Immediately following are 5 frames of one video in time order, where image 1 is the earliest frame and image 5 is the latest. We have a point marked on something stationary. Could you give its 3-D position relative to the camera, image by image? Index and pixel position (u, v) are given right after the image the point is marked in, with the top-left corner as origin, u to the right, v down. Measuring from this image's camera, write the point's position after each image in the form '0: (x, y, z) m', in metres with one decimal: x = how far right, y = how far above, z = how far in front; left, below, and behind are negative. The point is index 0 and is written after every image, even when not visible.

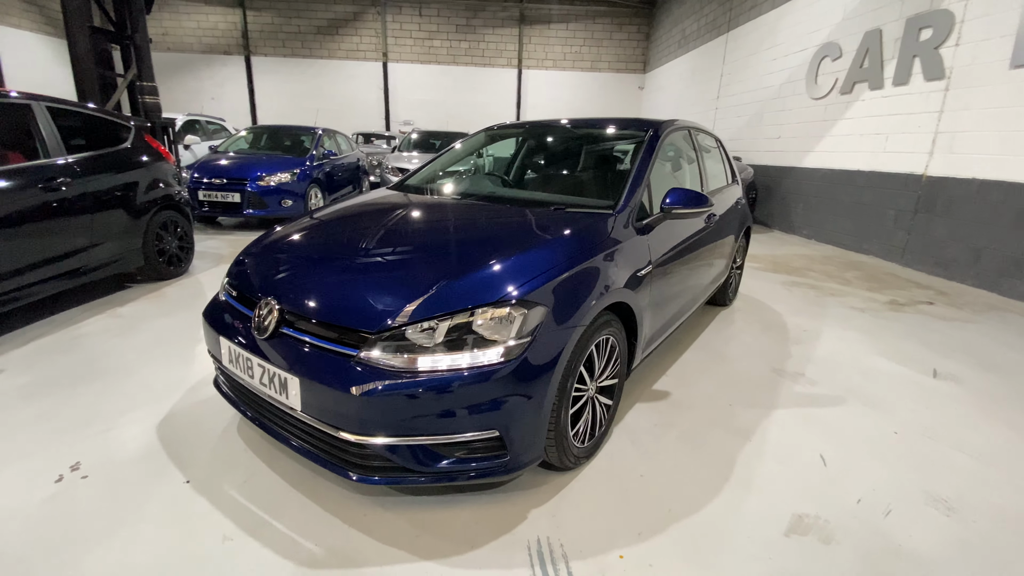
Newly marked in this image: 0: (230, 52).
0: (-7.8, +6.6, +13.4) m
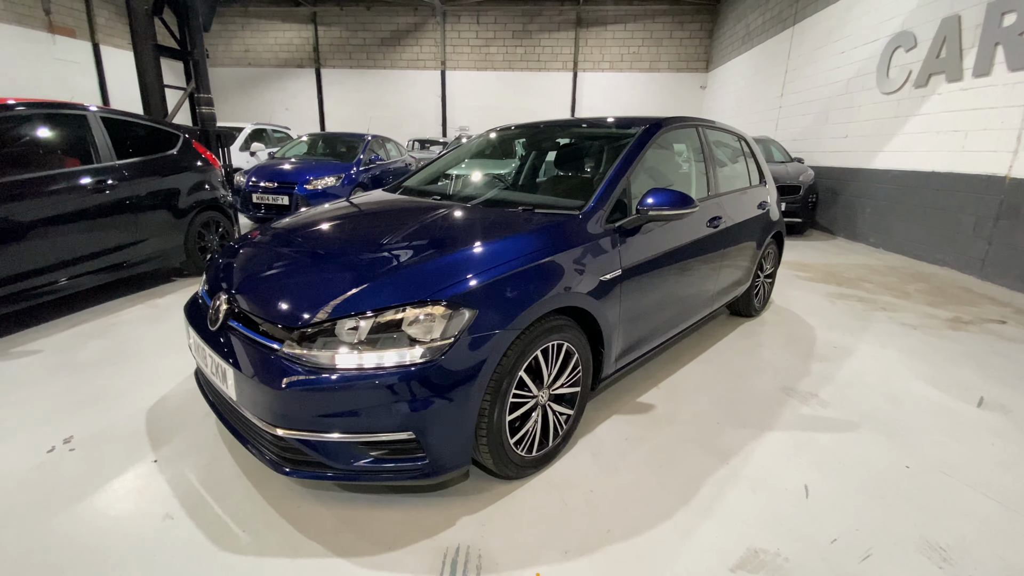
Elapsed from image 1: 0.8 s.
0: (-6.2, +6.6, +14.4) m
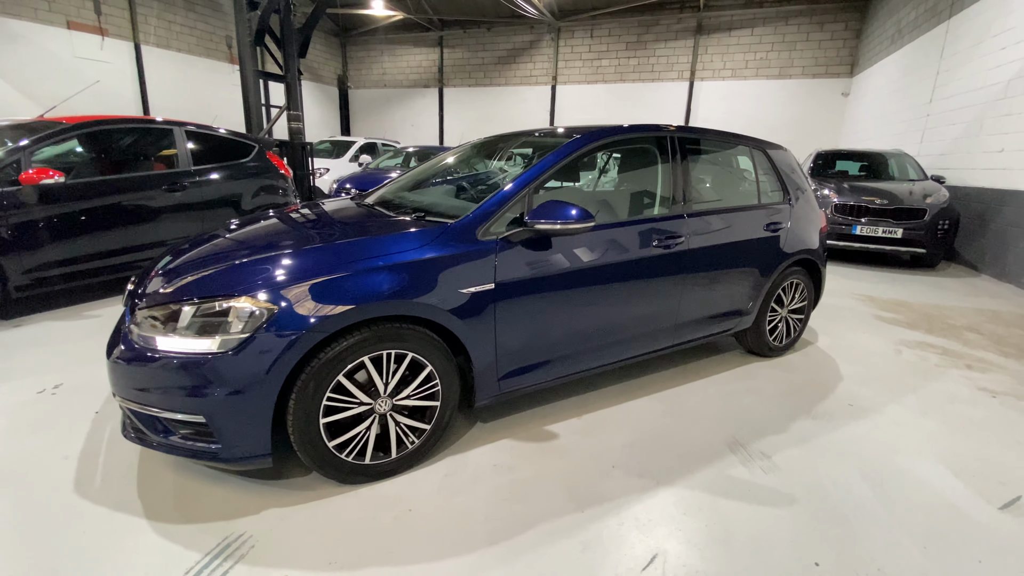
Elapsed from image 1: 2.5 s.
0: (-2.7, +6.6, +15.7) m
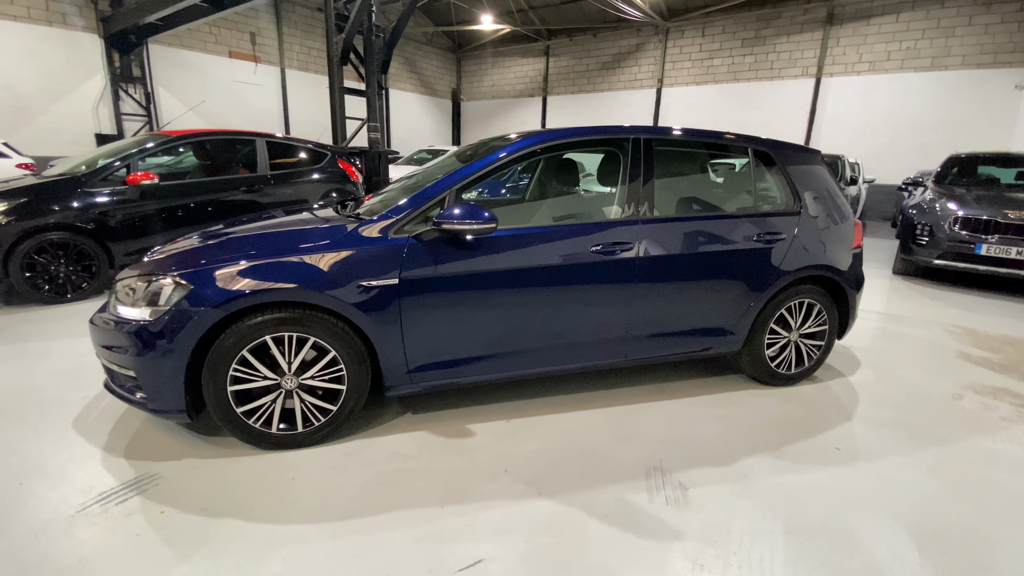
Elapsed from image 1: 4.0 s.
0: (+0.7, +6.5, +16.1) m
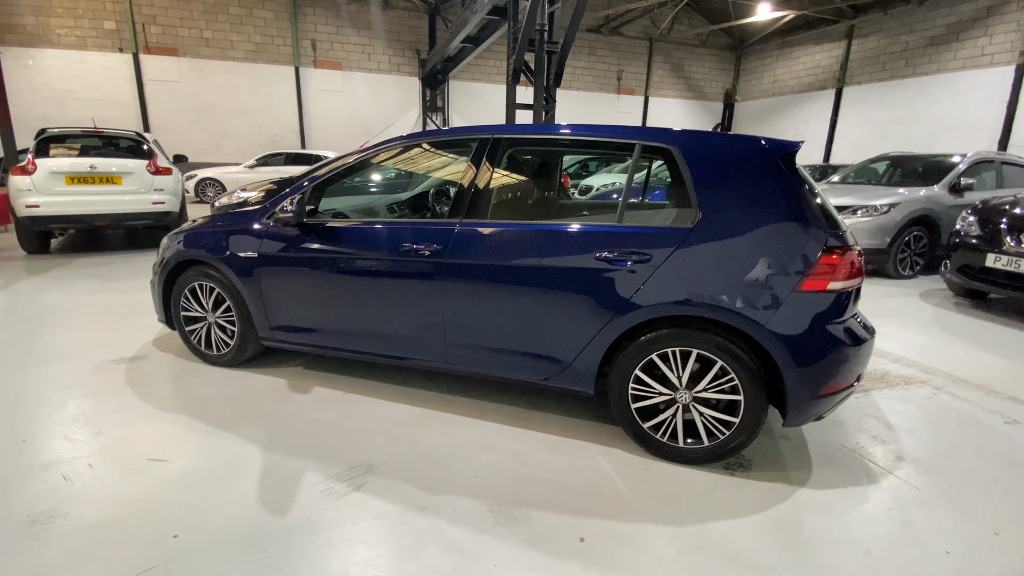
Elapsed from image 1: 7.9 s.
0: (+8.6, +5.5, +13.3) m
